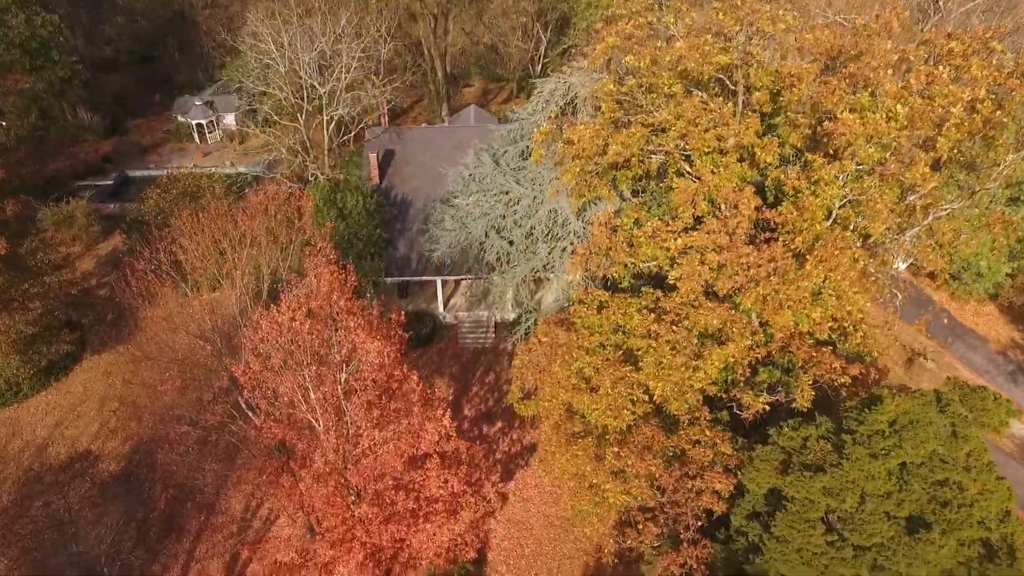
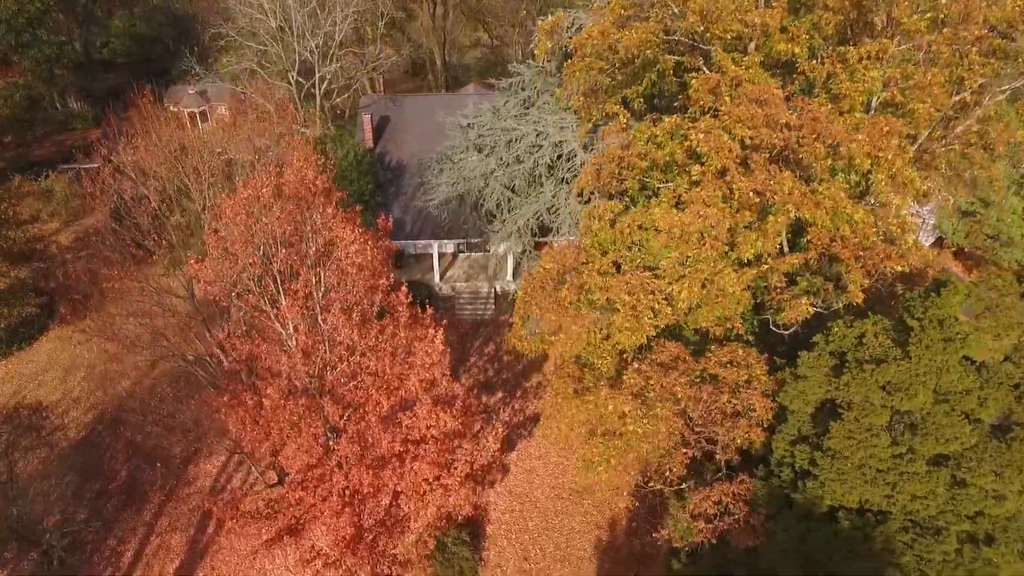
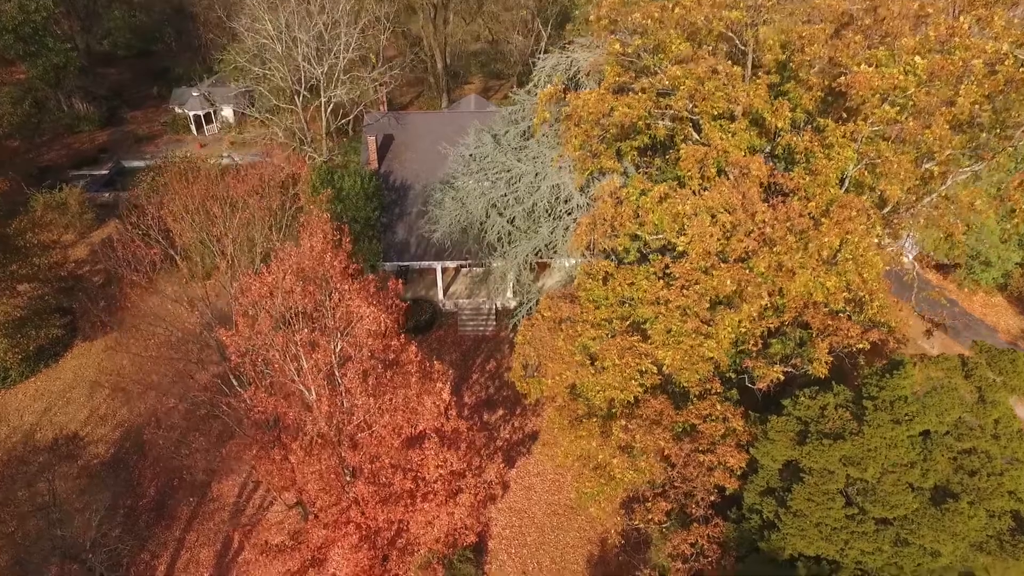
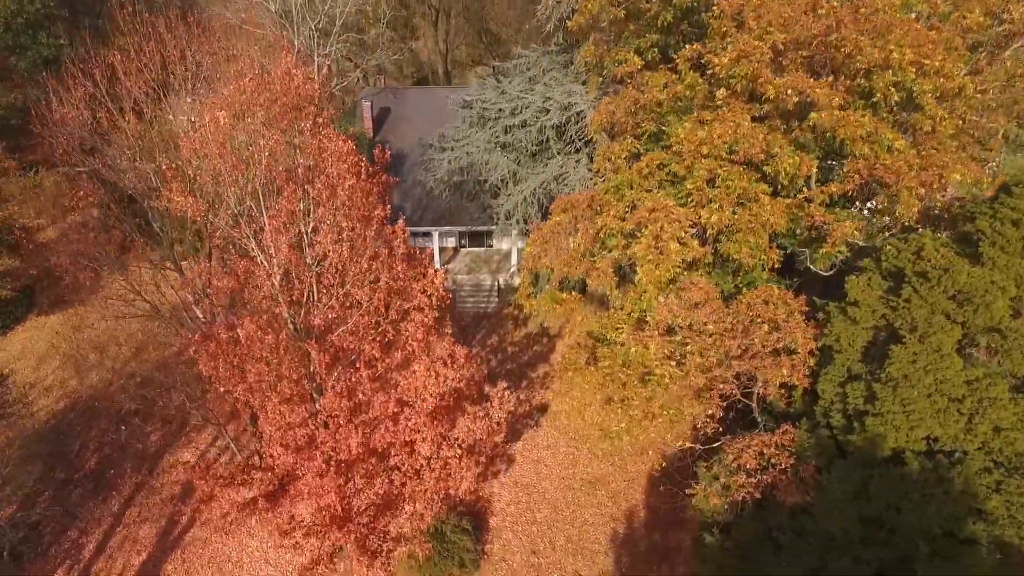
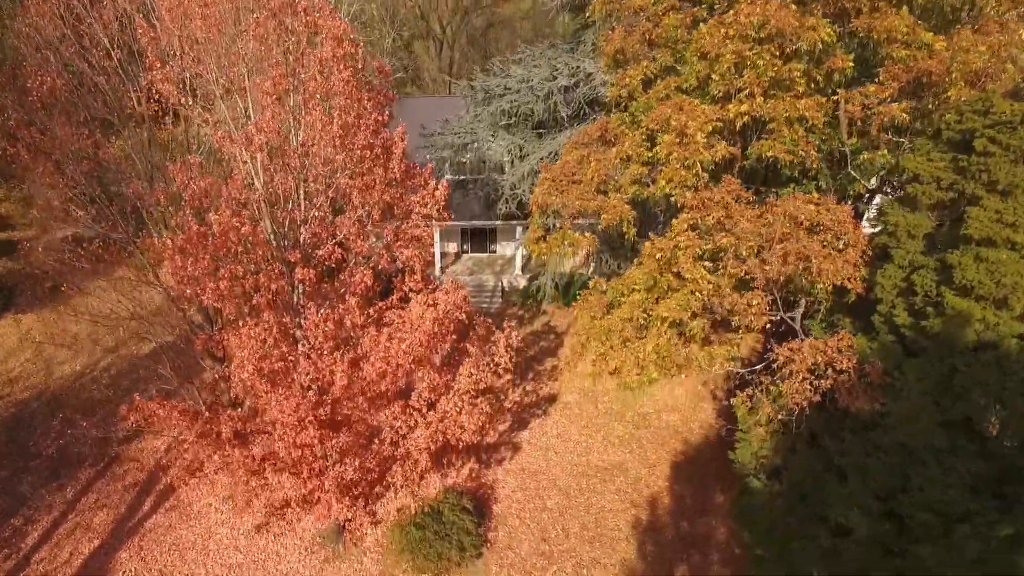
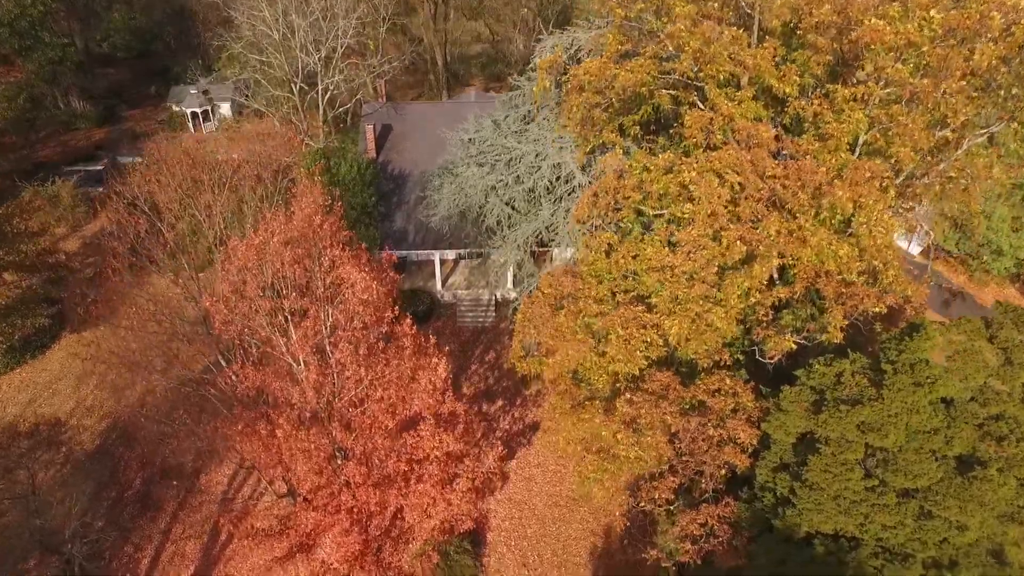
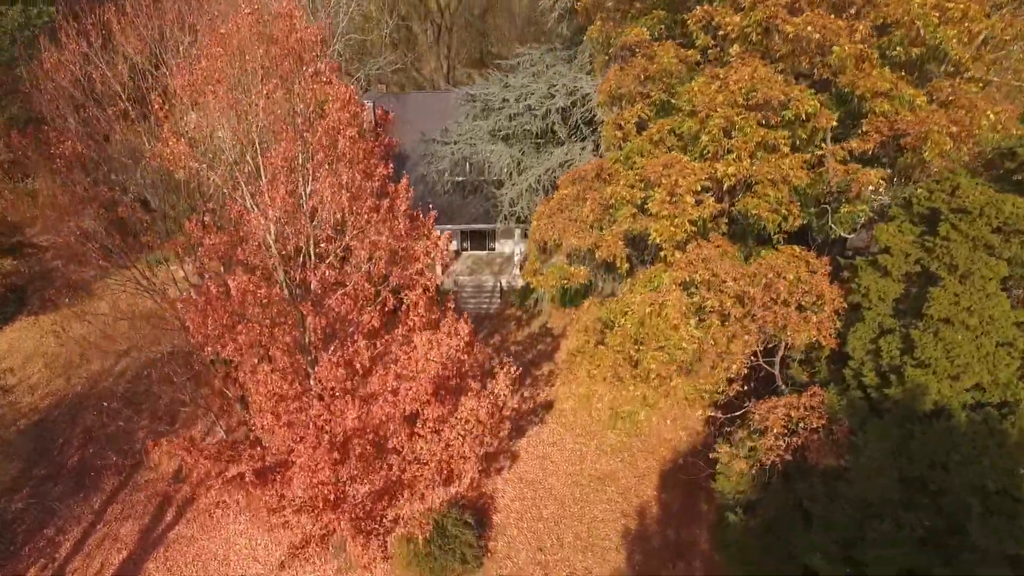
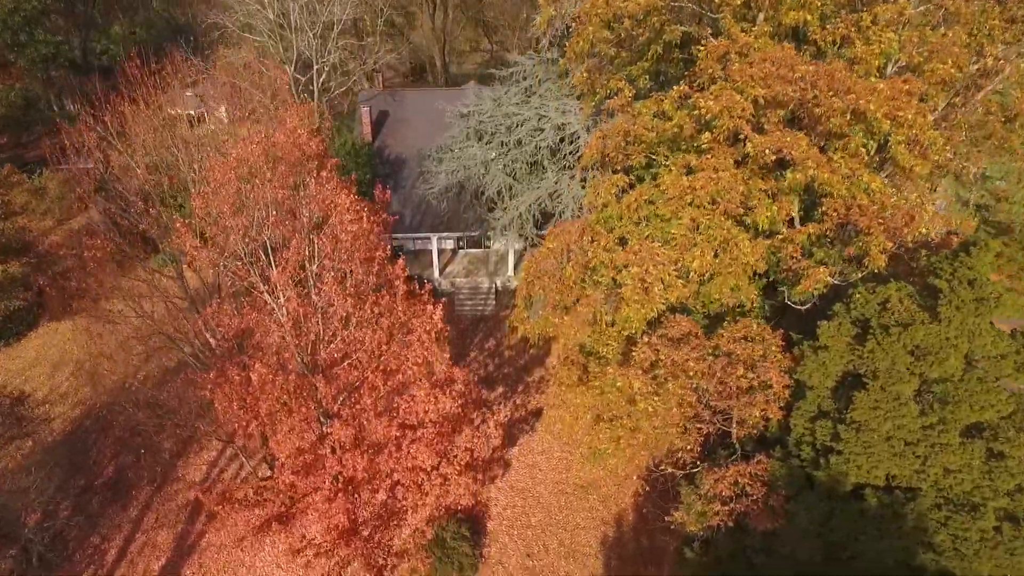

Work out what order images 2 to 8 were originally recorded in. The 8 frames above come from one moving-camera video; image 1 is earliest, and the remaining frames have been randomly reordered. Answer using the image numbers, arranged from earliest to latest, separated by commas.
3, 6, 2, 8, 4, 7, 5
